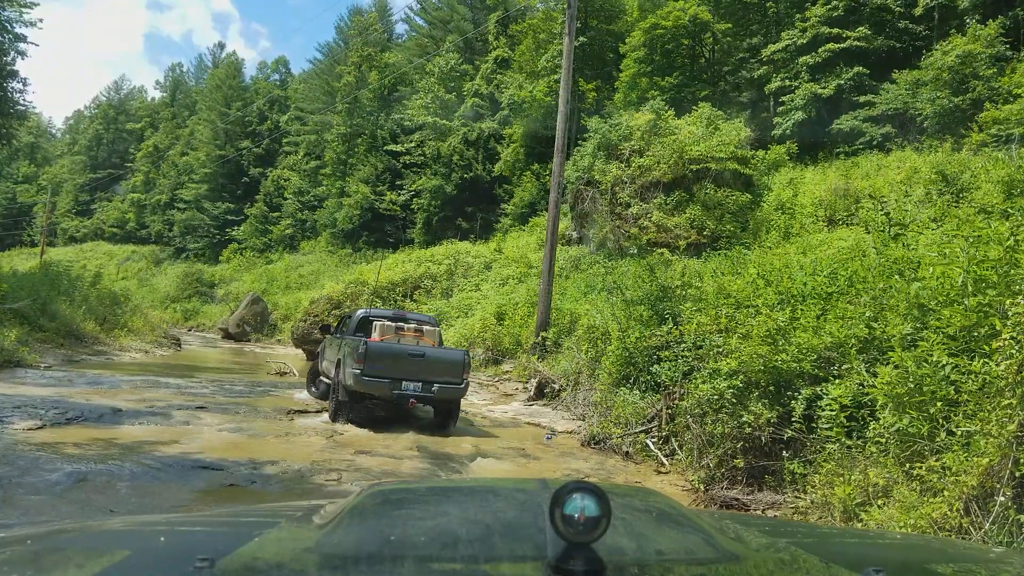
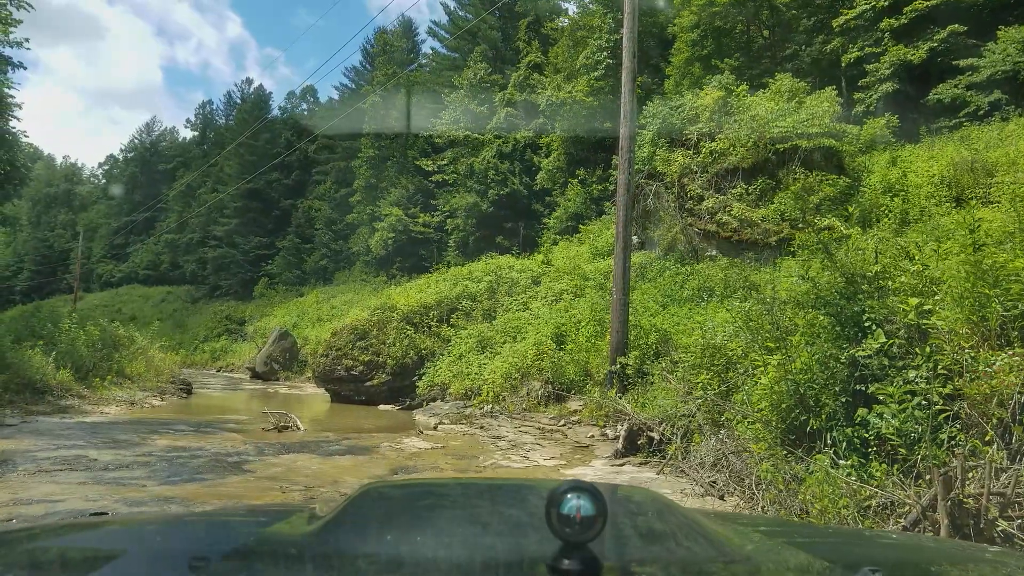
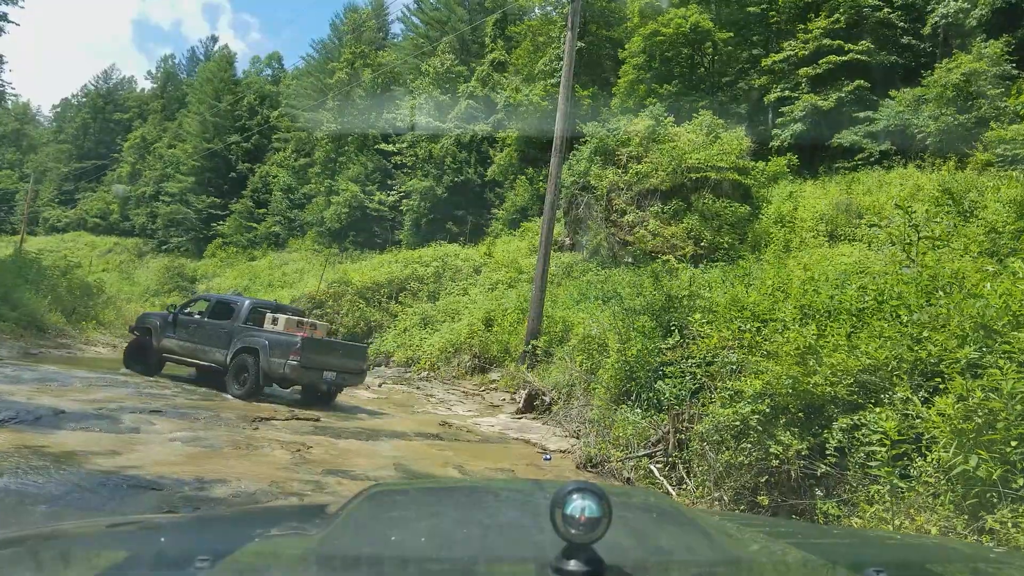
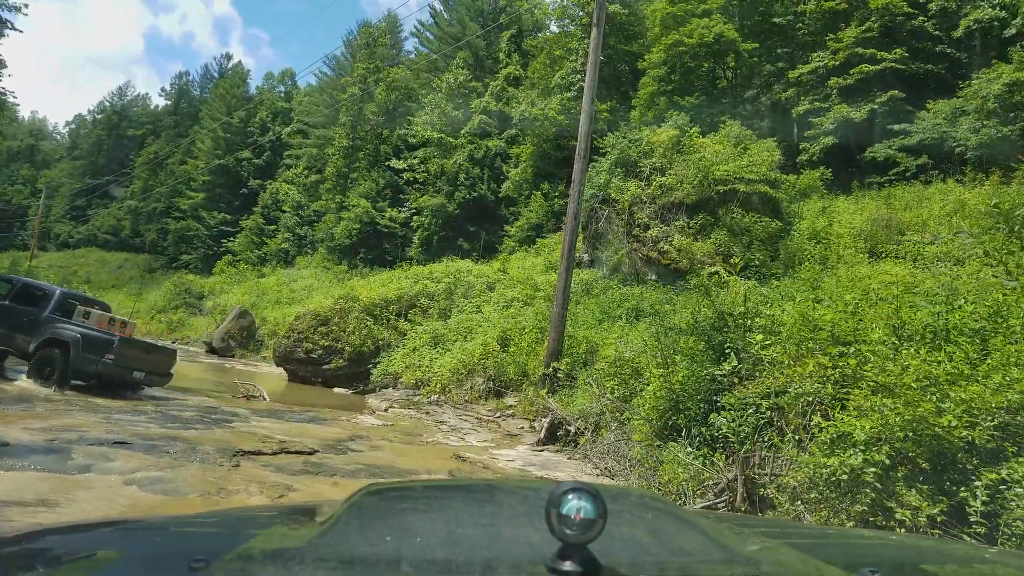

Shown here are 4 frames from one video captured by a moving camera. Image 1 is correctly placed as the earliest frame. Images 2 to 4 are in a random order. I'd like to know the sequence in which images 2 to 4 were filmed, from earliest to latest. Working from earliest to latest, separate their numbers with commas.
3, 4, 2
